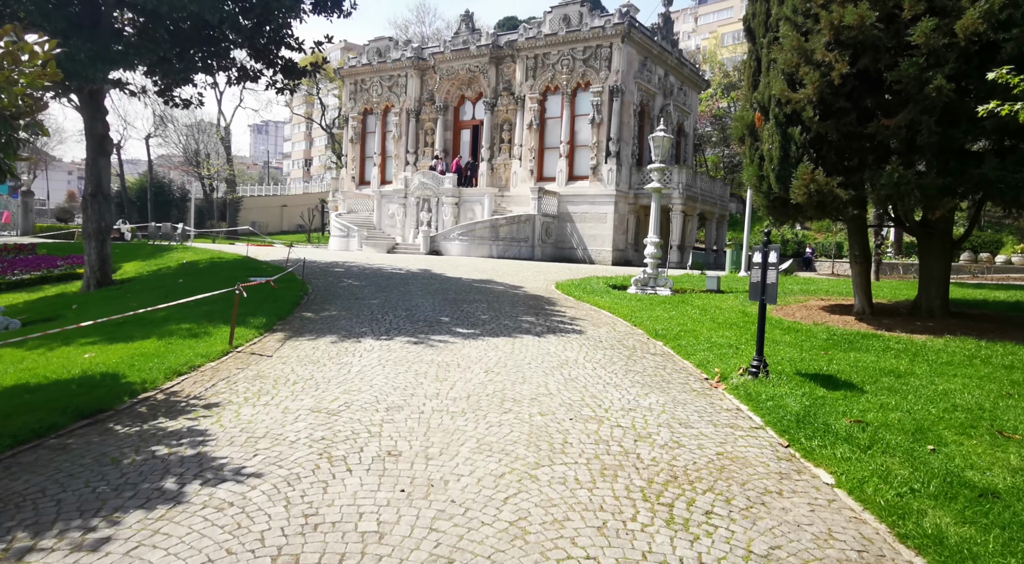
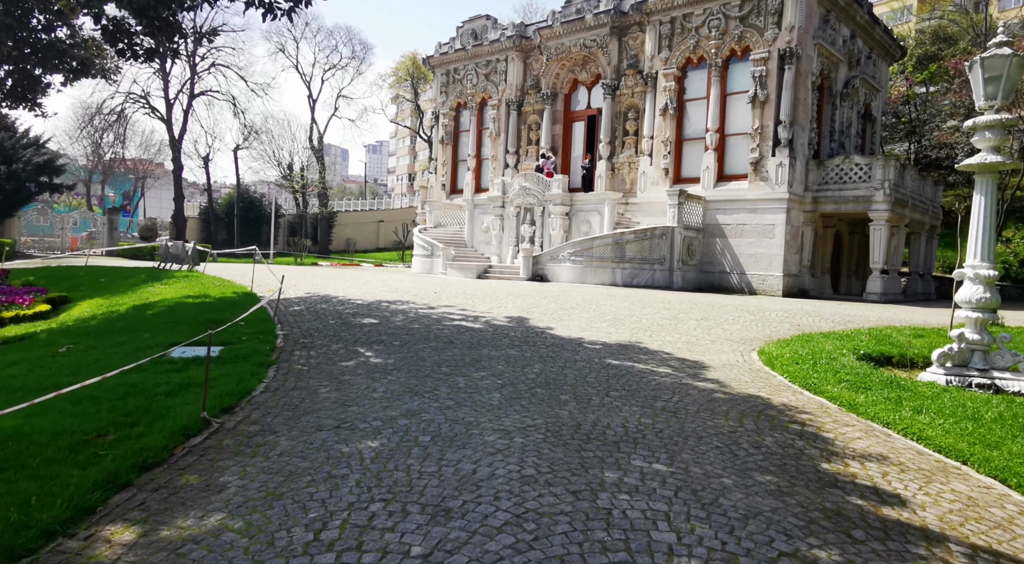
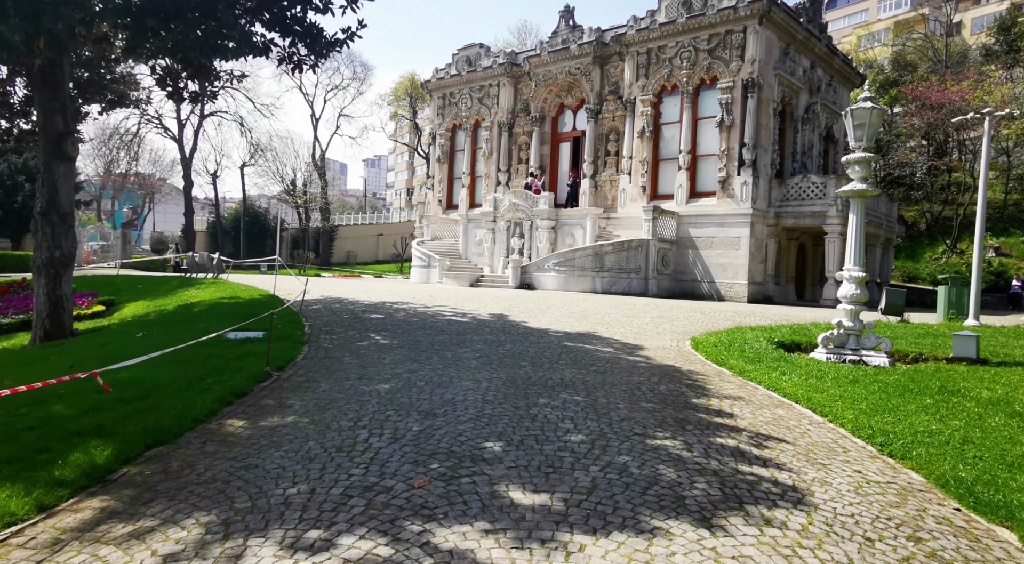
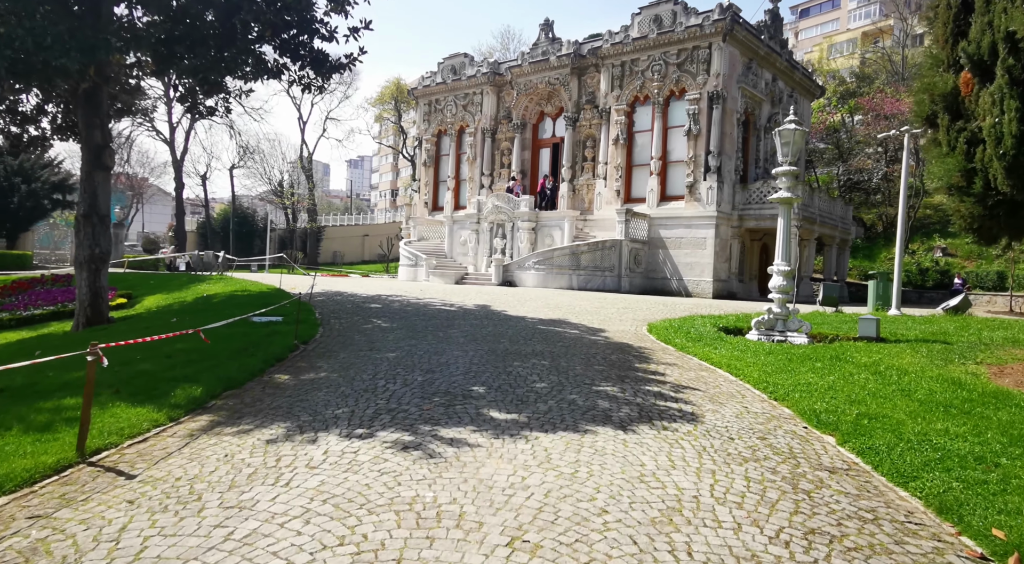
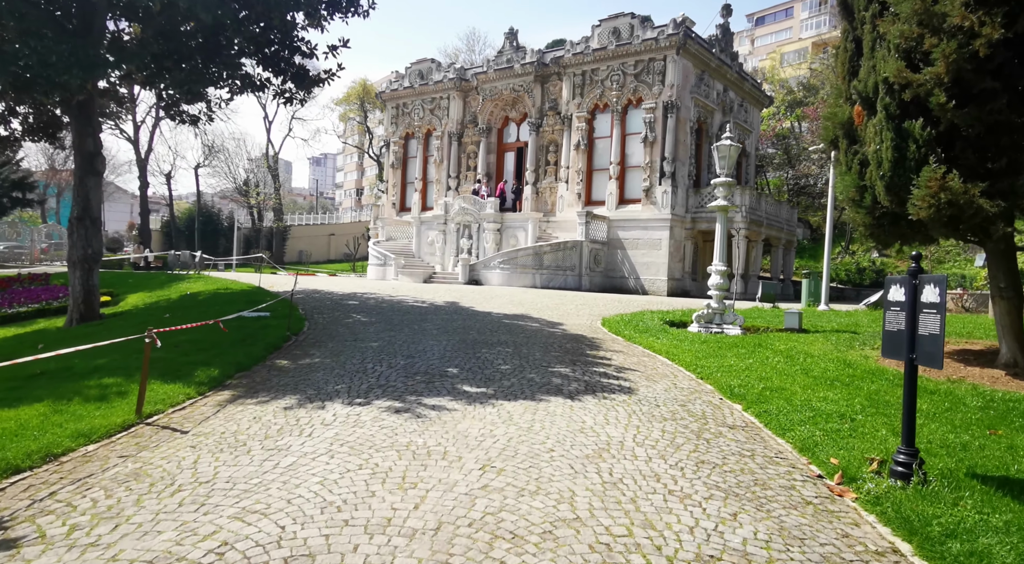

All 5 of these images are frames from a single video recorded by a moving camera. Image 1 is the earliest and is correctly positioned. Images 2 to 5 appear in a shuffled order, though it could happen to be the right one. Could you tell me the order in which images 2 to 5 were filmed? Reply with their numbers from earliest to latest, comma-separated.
5, 4, 3, 2
